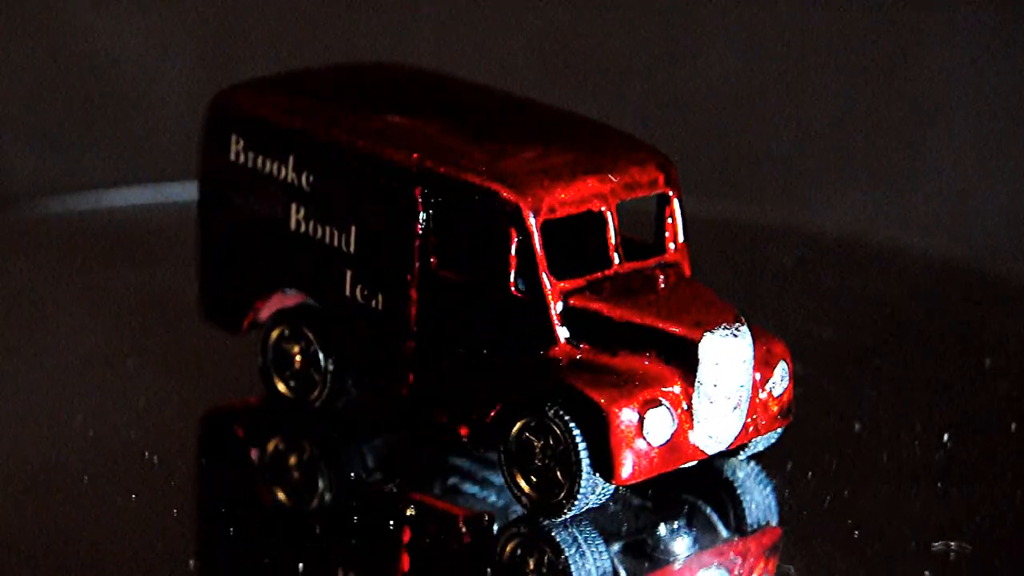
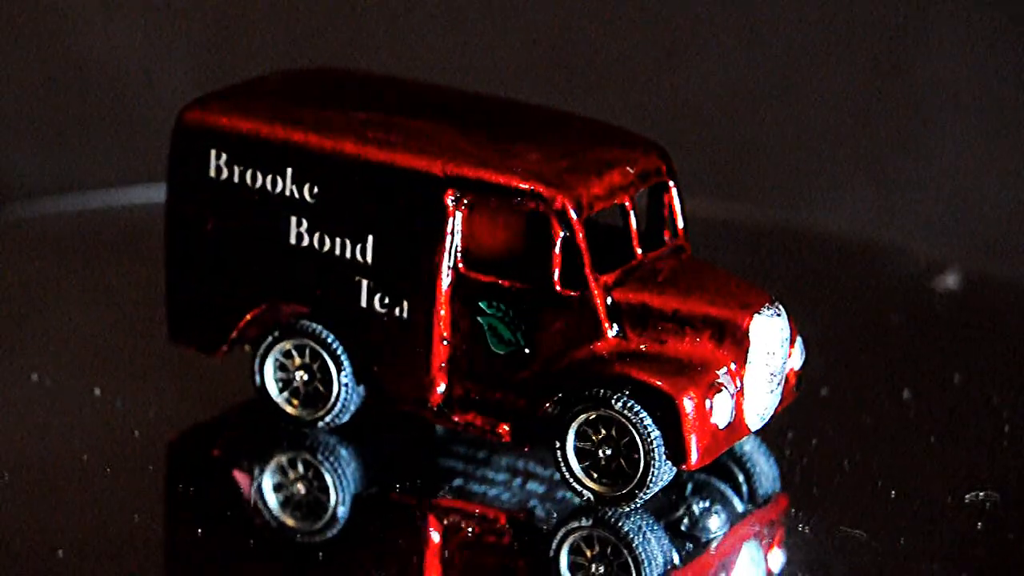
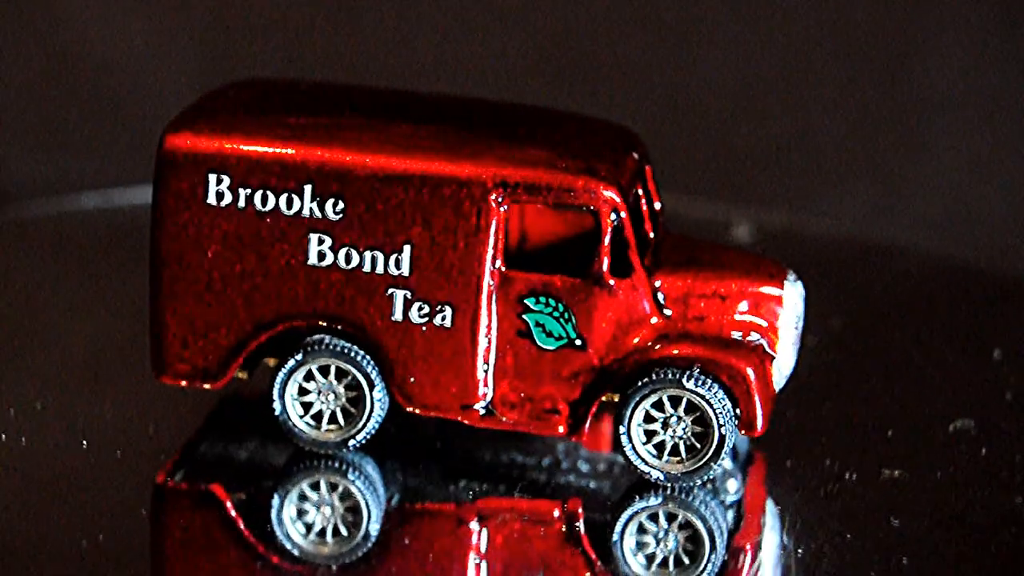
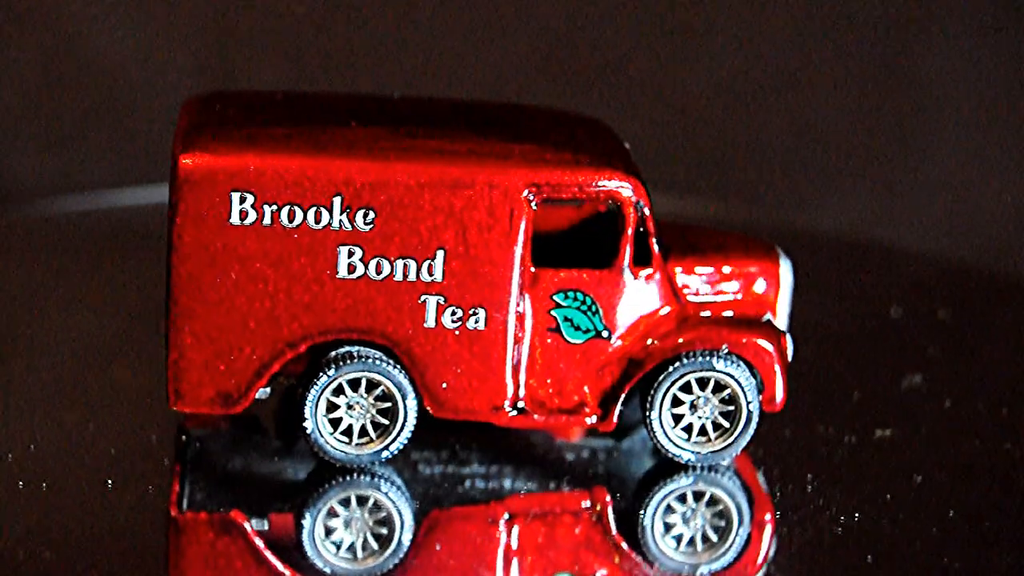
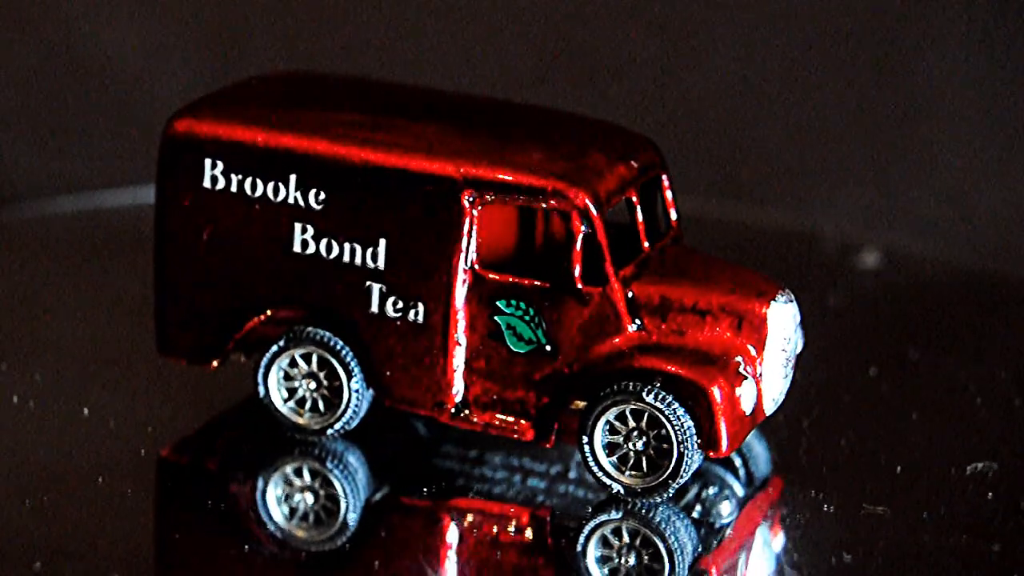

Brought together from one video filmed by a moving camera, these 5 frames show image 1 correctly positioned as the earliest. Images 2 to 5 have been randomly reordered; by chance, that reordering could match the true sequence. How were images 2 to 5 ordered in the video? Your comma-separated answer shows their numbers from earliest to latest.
2, 5, 3, 4
